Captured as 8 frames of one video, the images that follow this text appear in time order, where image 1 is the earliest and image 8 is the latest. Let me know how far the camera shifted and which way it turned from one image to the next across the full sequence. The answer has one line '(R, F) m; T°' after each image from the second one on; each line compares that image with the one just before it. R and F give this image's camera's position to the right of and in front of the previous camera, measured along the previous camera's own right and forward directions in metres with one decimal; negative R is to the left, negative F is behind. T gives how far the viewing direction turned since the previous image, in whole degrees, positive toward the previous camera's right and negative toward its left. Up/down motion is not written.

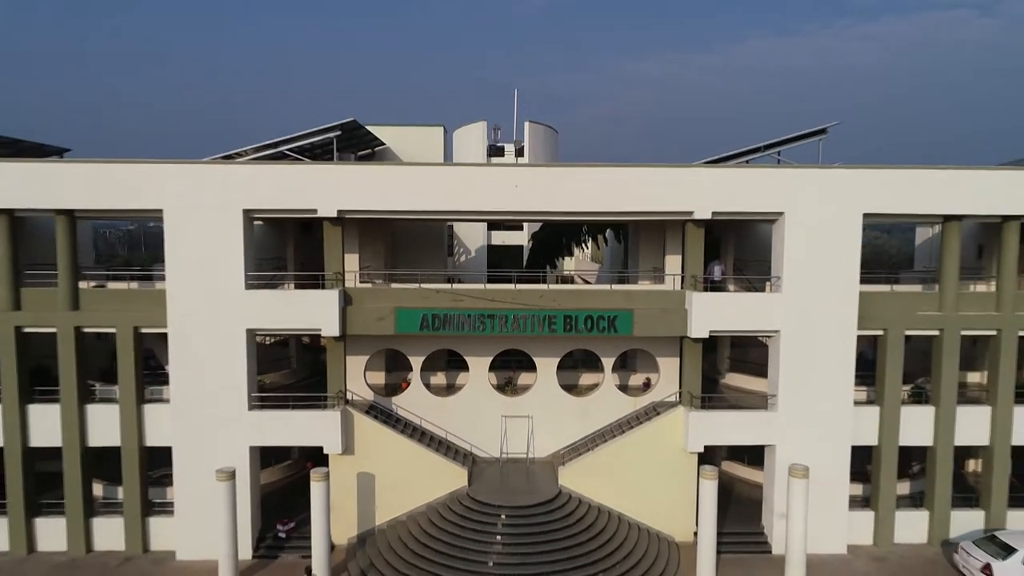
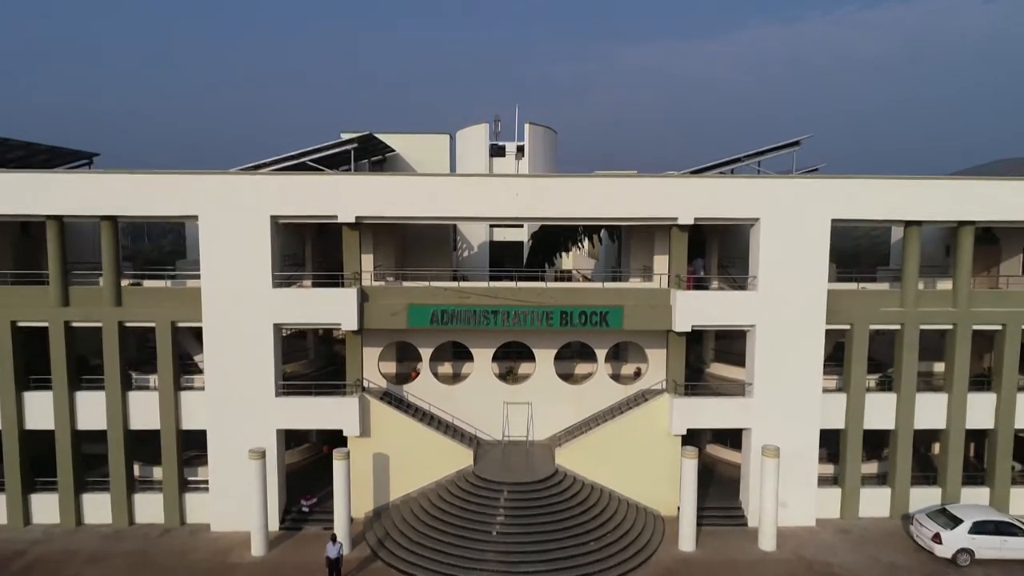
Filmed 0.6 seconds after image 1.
(0.0, -1.8) m; 0°
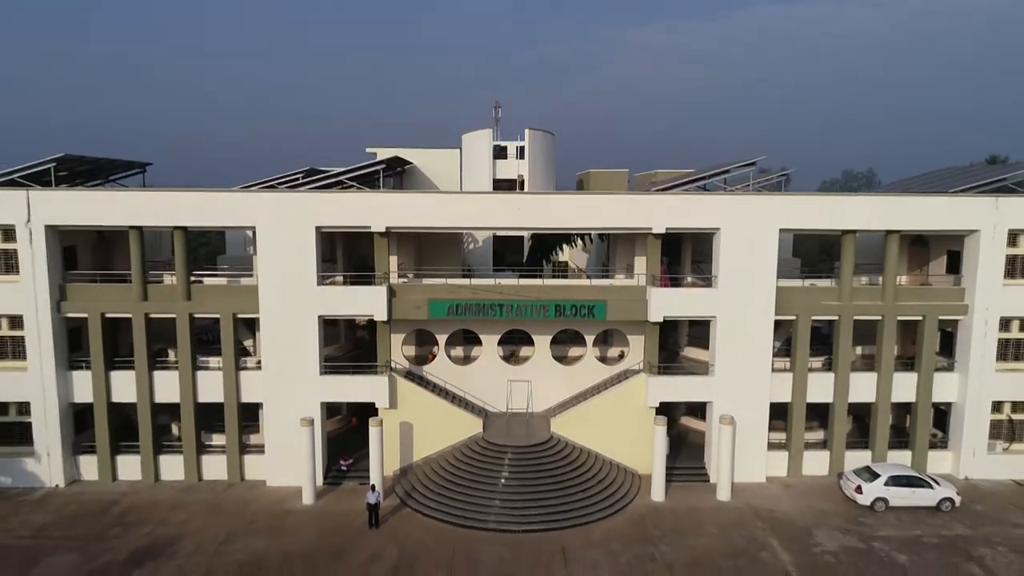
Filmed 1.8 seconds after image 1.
(-0.1, -3.9) m; 0°
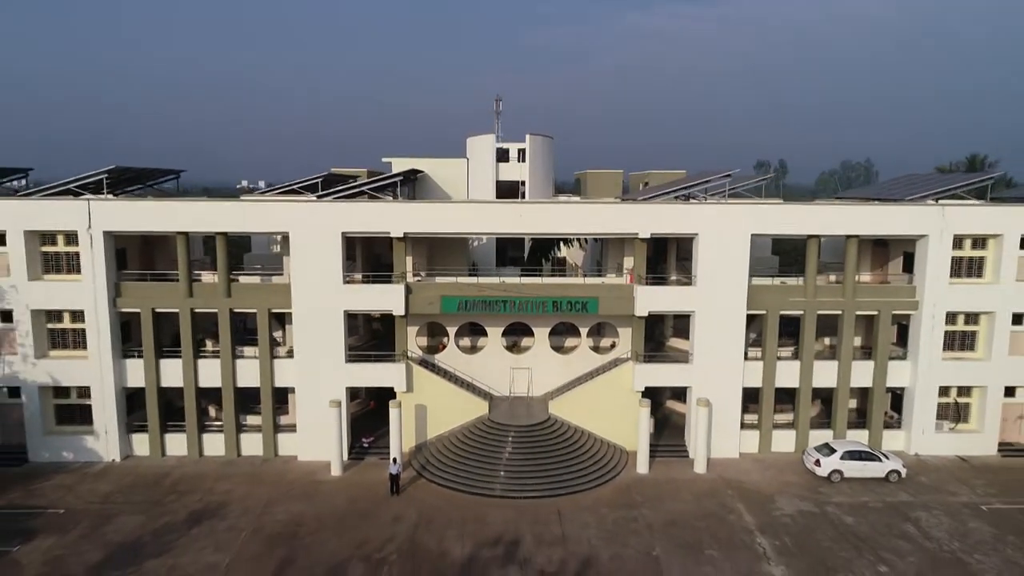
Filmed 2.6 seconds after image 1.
(-0.1, -3.0) m; 0°
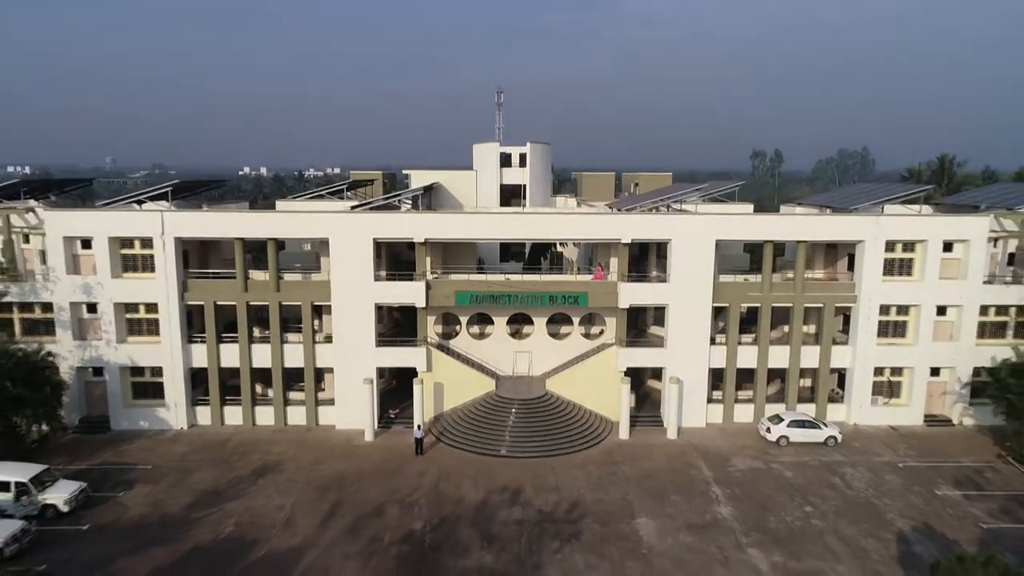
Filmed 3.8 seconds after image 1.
(-0.1, -4.9) m; 0°
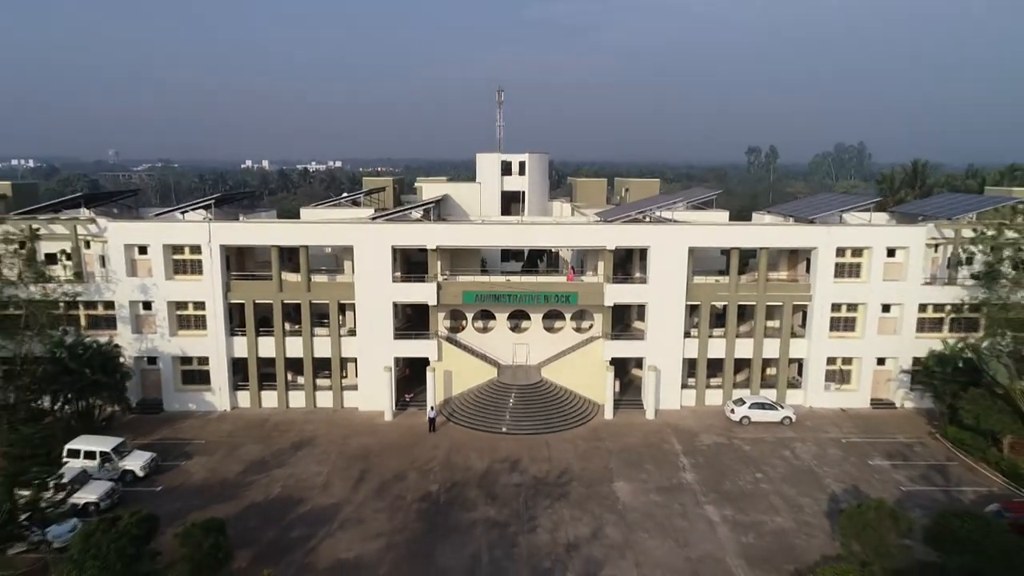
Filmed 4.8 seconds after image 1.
(0.0, -4.6) m; 0°
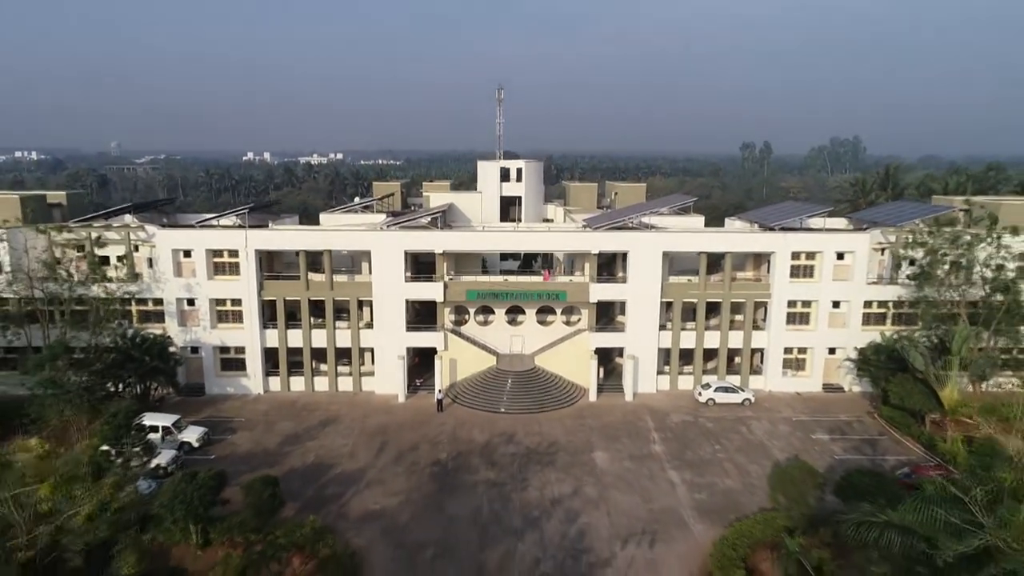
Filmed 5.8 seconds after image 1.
(+0.2, -5.2) m; 0°
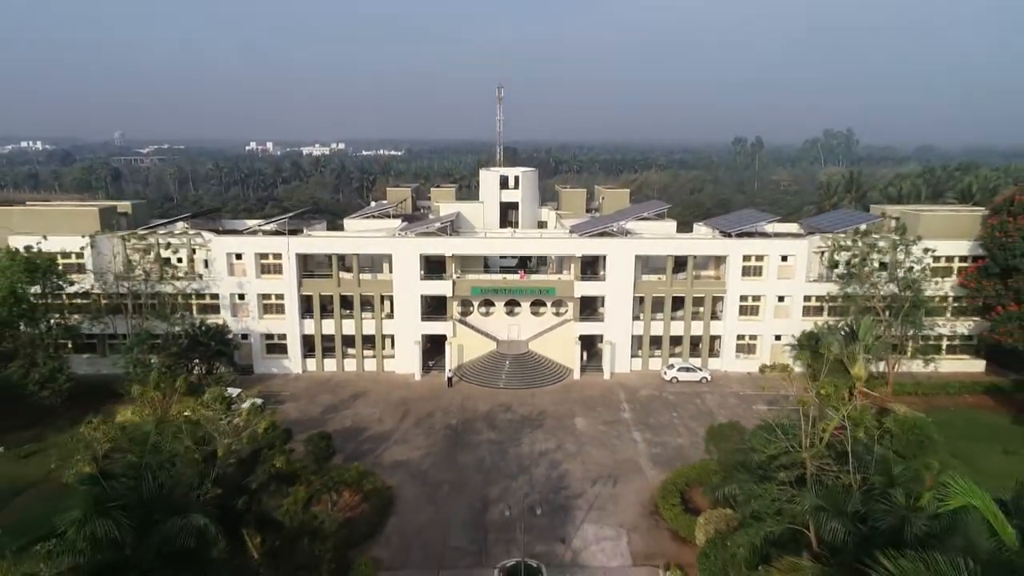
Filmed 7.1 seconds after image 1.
(+0.2, -8.0) m; 0°
